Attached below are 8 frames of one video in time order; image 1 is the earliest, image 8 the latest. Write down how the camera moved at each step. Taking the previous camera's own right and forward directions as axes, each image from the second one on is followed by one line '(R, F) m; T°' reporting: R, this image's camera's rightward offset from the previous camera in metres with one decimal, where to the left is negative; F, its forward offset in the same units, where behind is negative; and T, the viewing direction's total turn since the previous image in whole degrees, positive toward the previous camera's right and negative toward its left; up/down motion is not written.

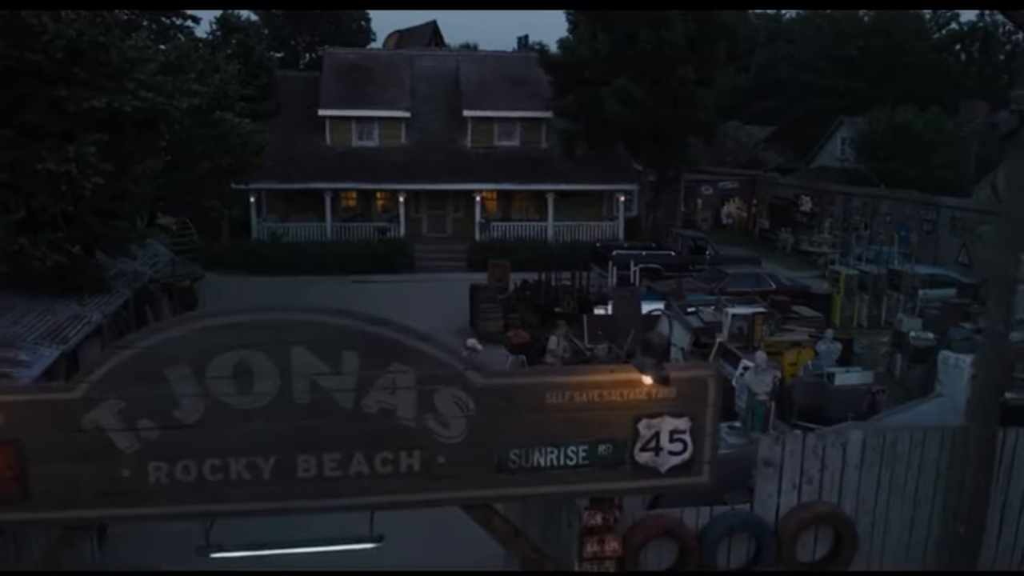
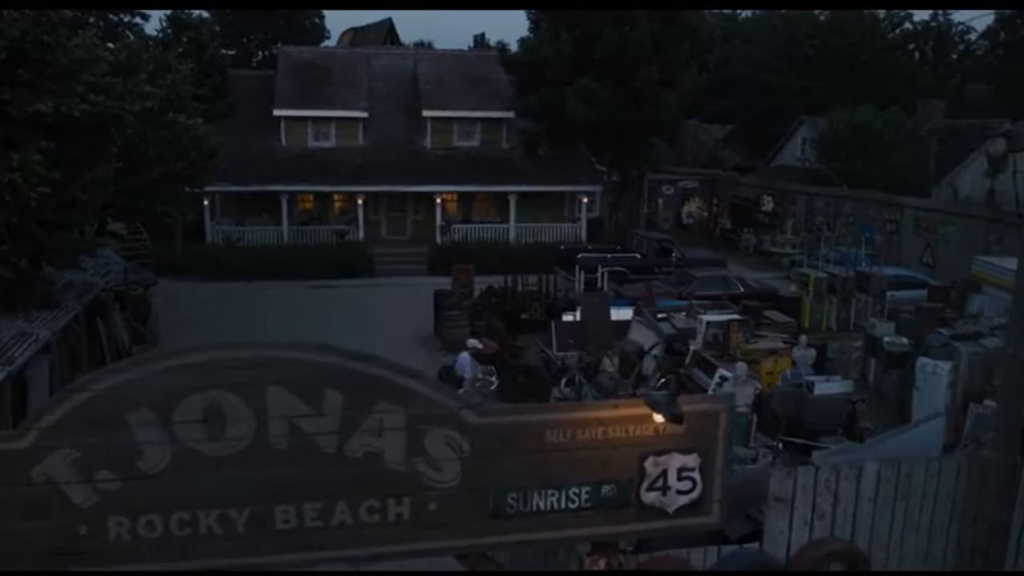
(-0.2, +0.5) m; +2°
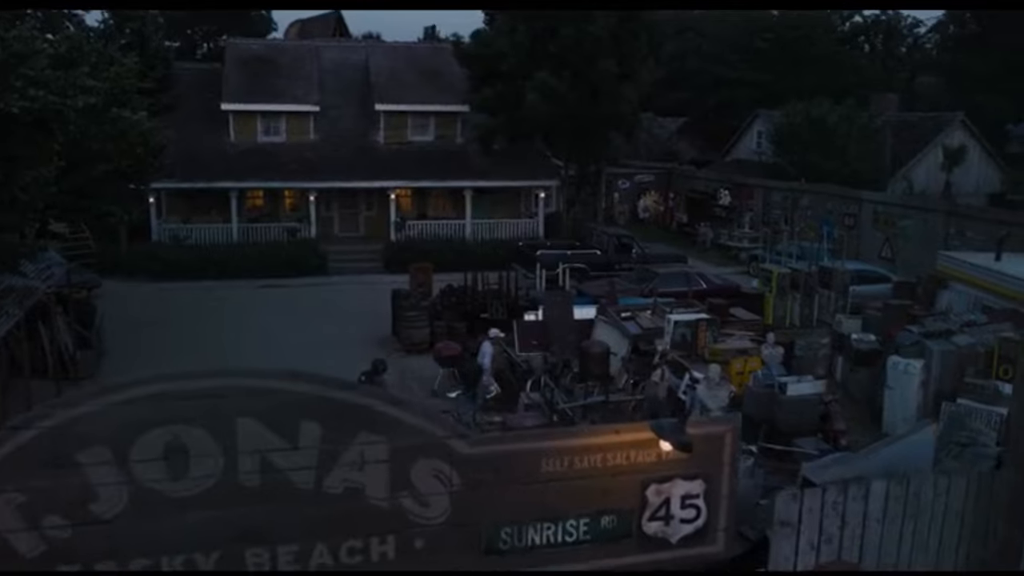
(-0.2, +0.5) m; +3°
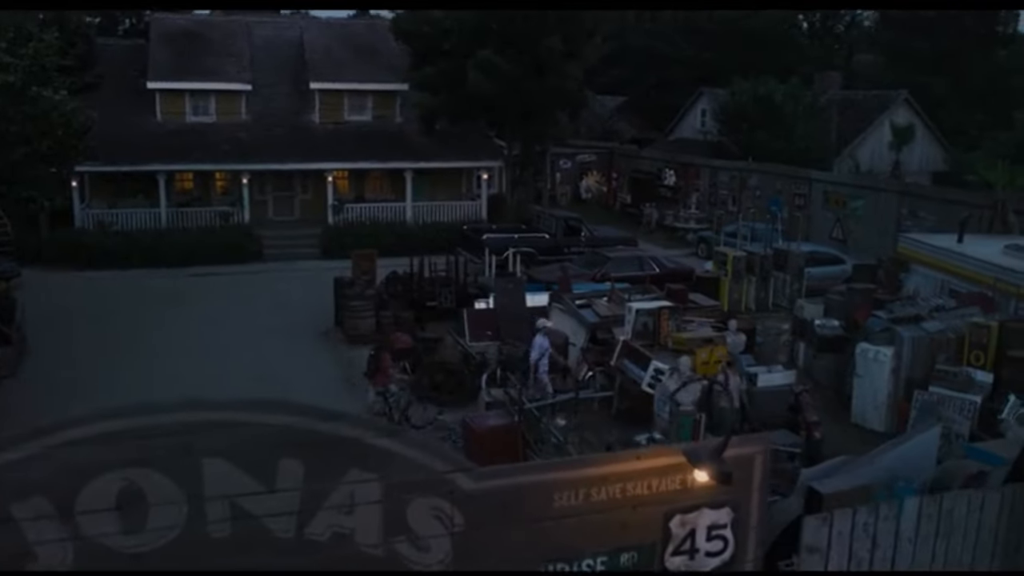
(-0.3, +0.8) m; +4°
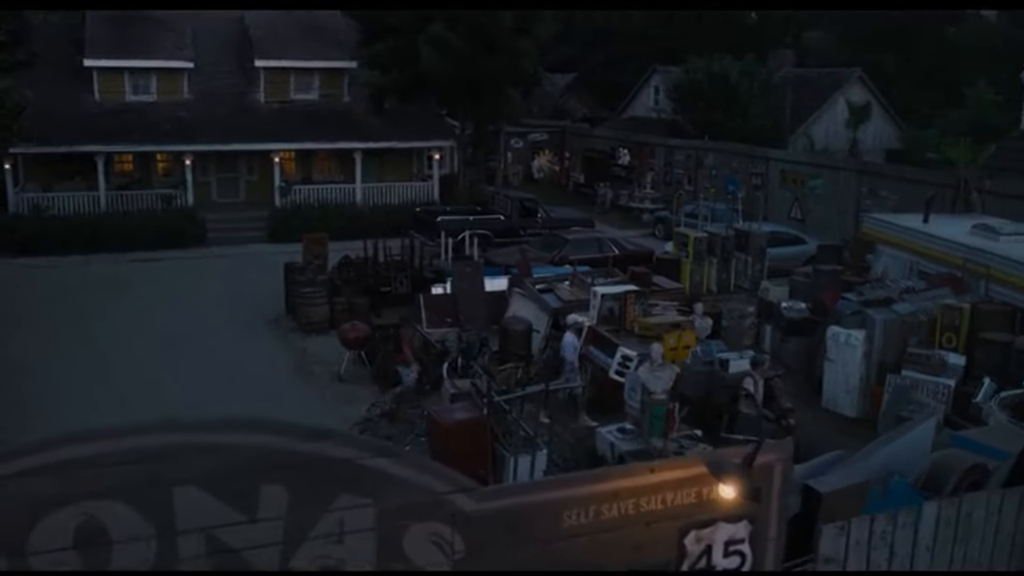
(-0.2, +0.5) m; +3°
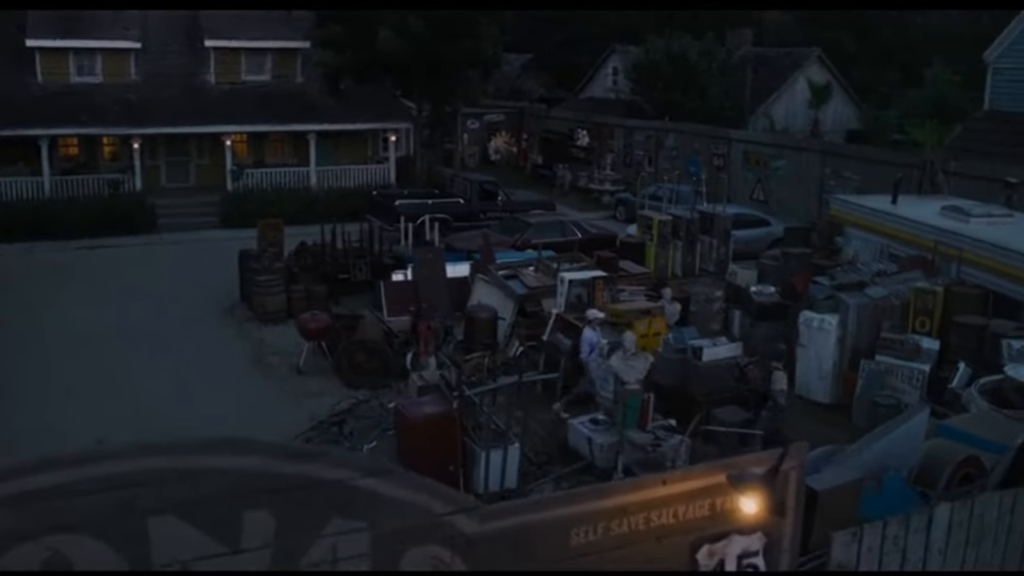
(-0.2, +0.4) m; +2°
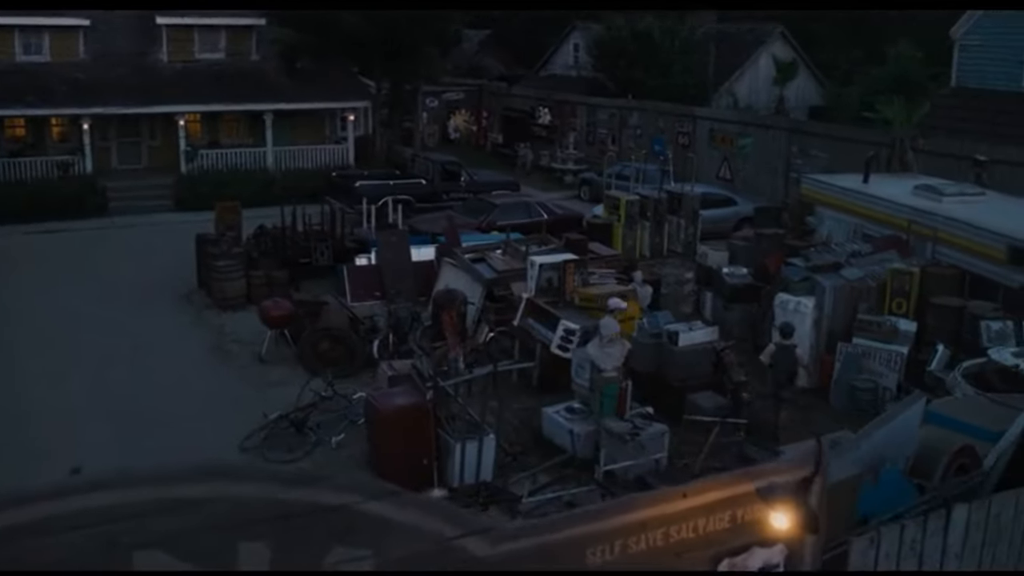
(-0.2, +0.4) m; +2°
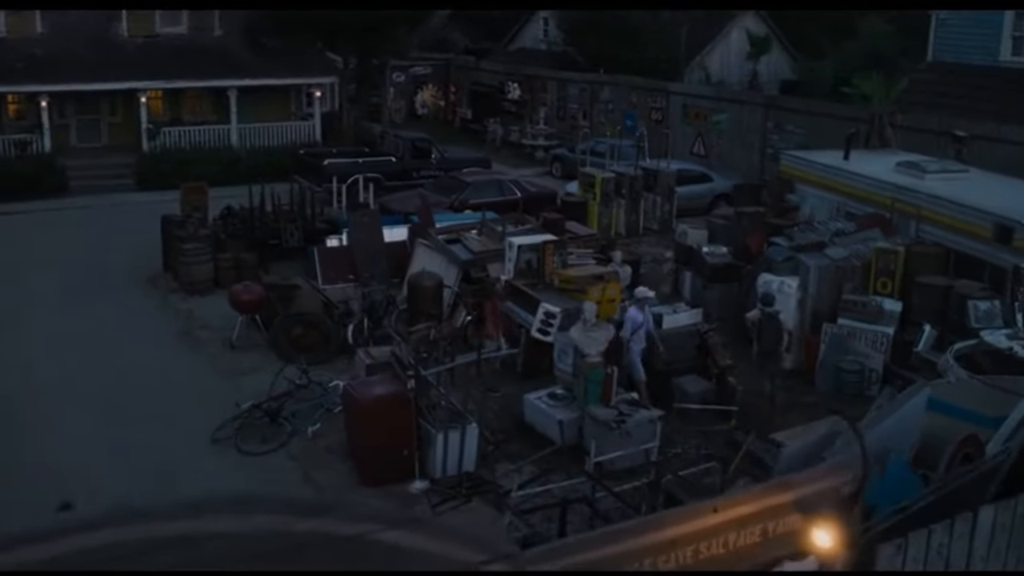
(-0.2, +0.3) m; +2°
